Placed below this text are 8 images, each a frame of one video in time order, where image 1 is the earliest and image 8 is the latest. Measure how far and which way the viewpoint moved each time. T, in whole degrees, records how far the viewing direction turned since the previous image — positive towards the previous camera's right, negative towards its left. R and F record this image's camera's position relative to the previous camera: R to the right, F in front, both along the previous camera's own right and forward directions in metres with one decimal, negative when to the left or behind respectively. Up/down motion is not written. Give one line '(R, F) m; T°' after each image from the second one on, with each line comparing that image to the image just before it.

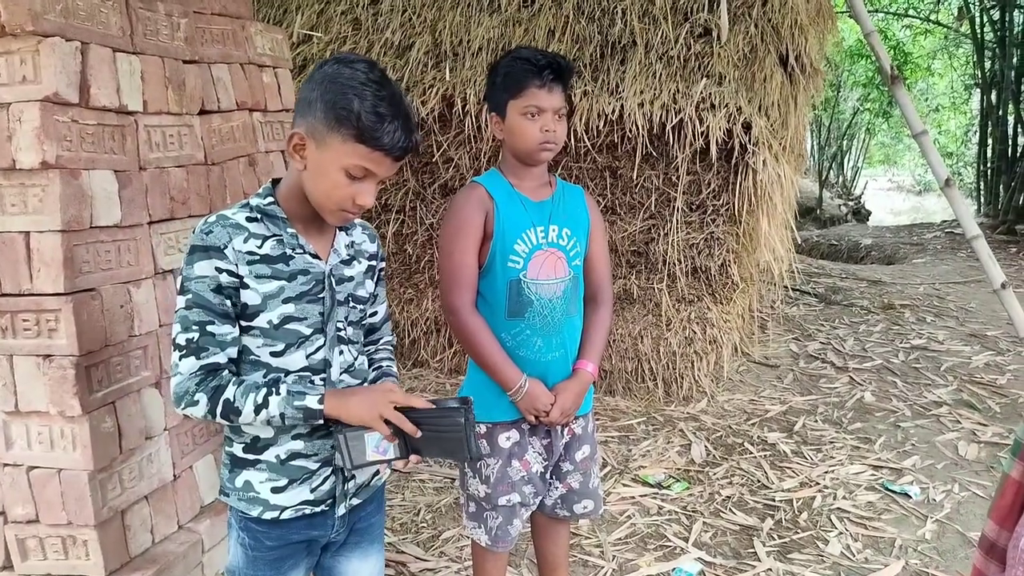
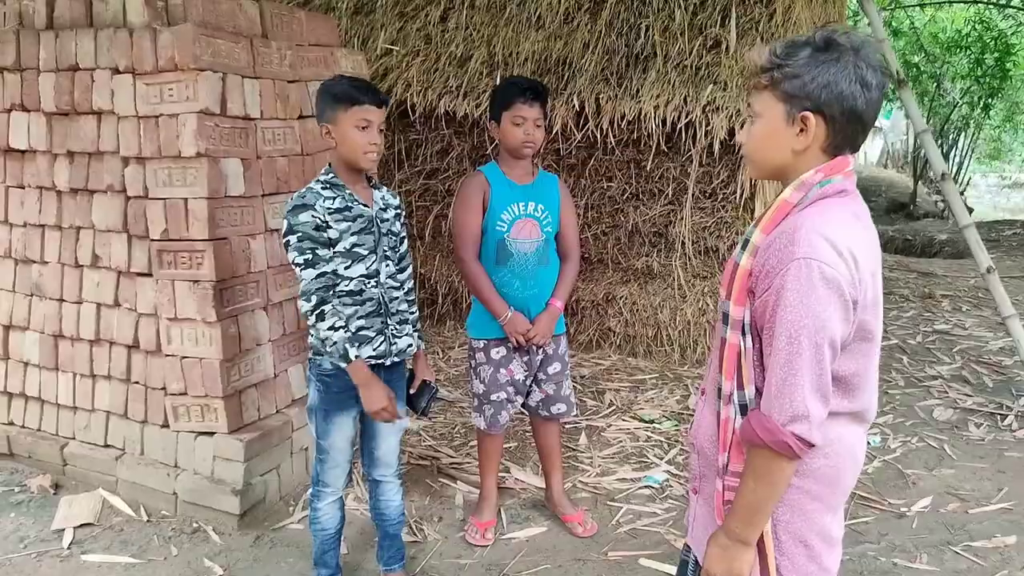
(+0.3, -0.6) m; -7°
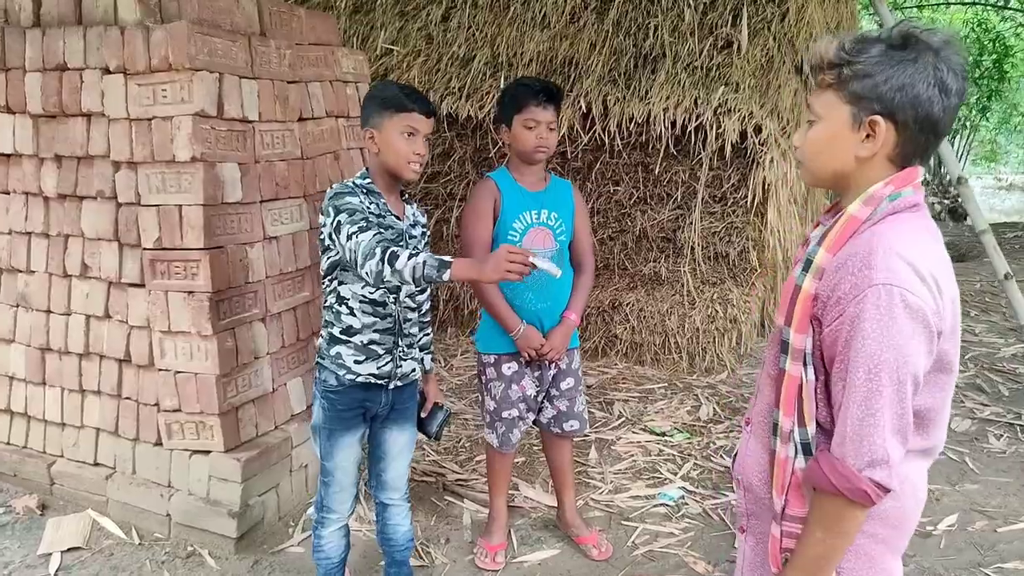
(-0.1, +0.1) m; 0°
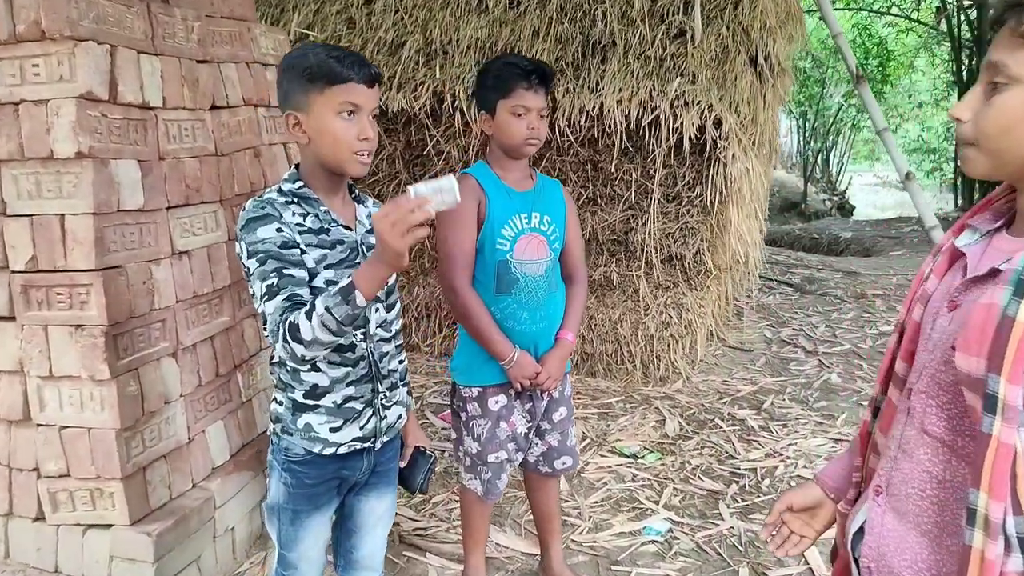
(-0.2, +0.4) m; +8°
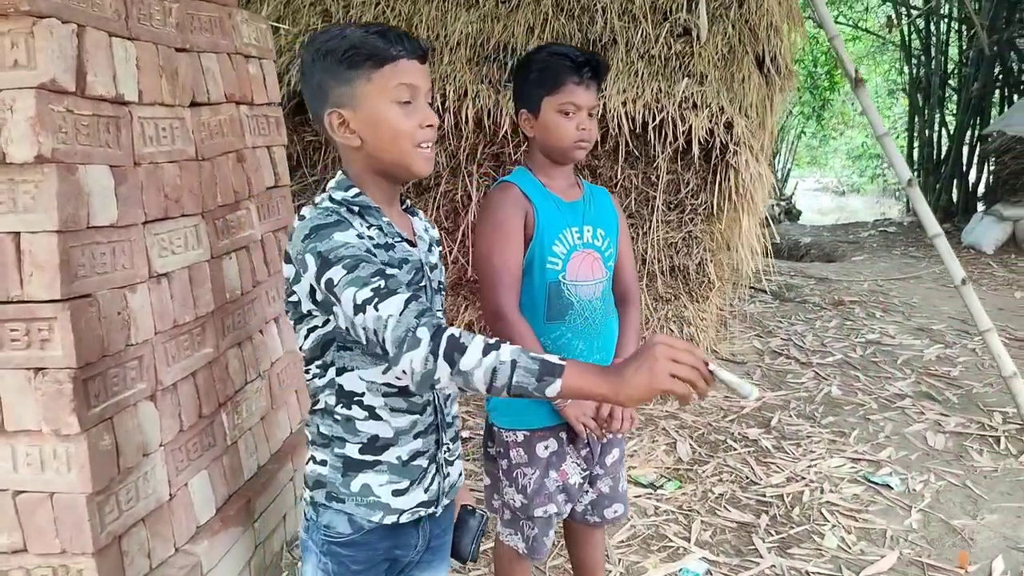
(-0.2, +0.3) m; +4°
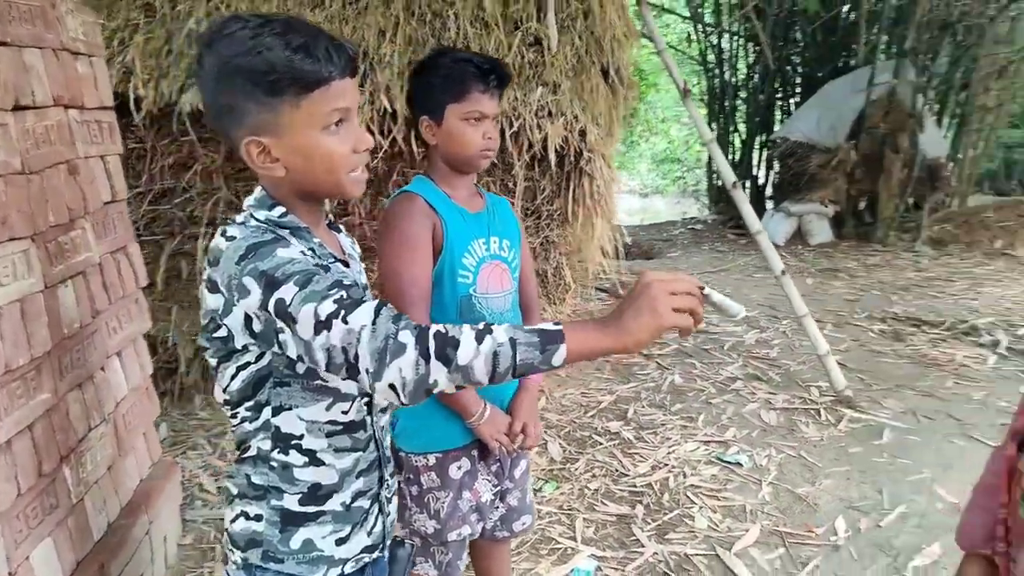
(-0.2, +0.1) m; +14°
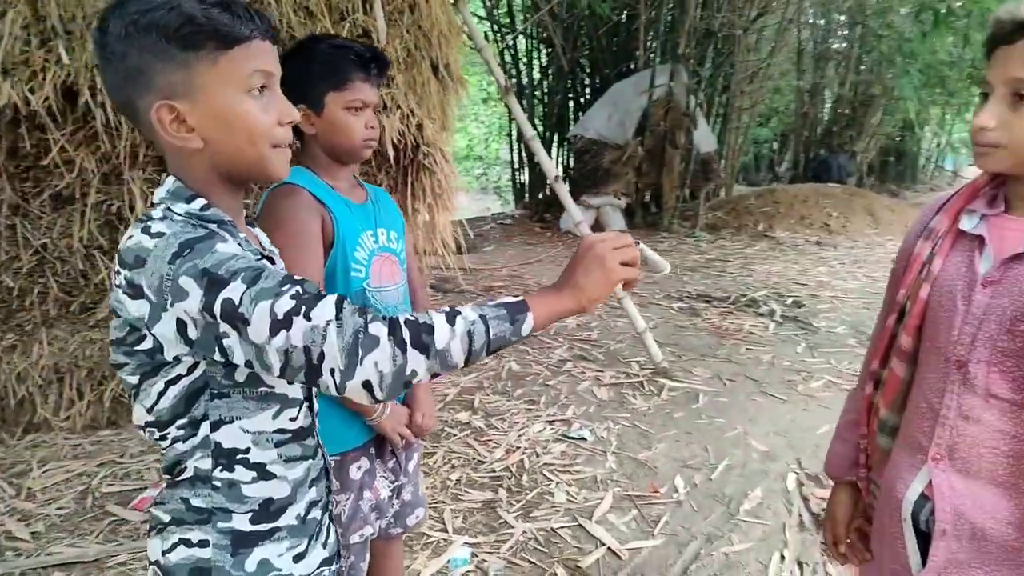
(-0.2, 0.0) m; +16°
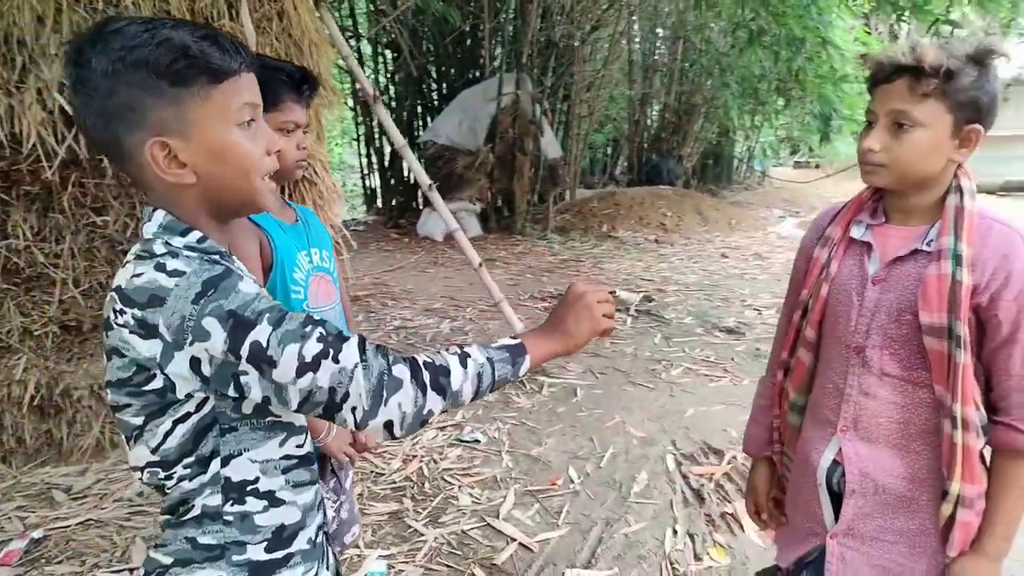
(-0.2, 0.0) m; +13°
